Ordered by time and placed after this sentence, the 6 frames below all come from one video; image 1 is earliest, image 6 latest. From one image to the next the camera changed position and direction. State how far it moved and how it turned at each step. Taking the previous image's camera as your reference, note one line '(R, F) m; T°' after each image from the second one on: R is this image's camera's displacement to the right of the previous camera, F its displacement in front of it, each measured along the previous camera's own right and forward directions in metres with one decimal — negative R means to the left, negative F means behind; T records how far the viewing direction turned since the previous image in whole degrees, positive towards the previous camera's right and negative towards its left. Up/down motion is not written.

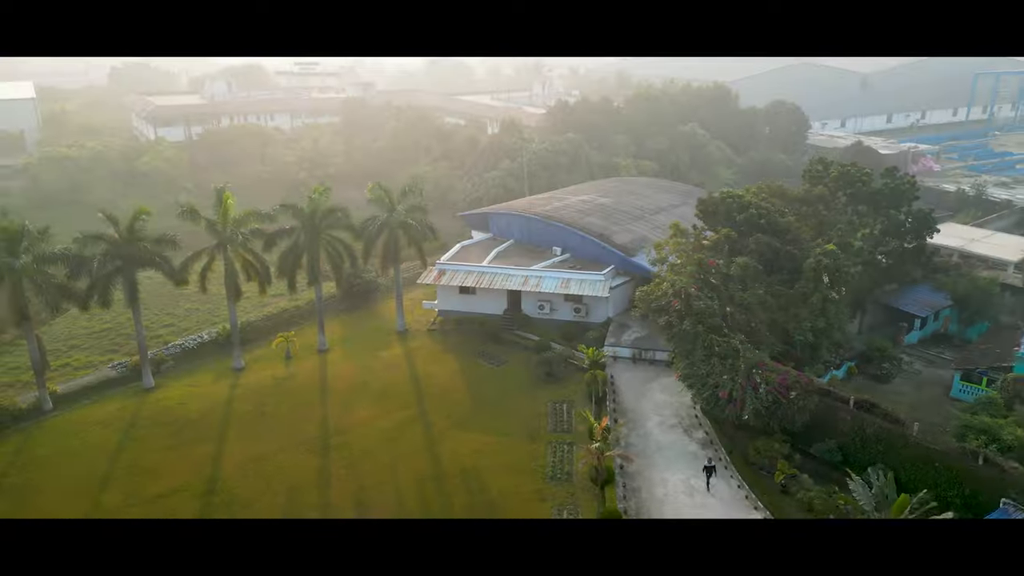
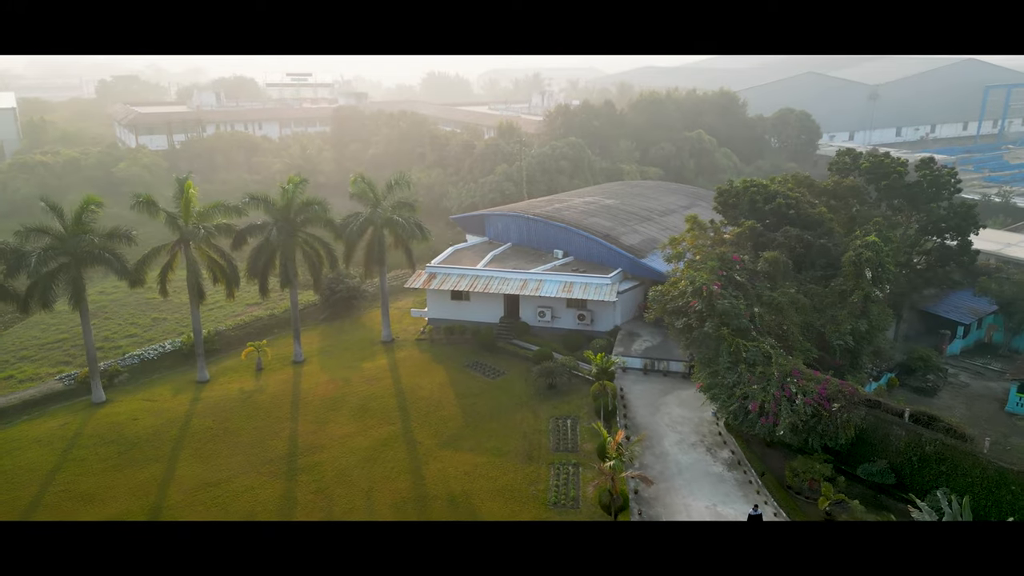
(+0.1, +2.1) m; 0°
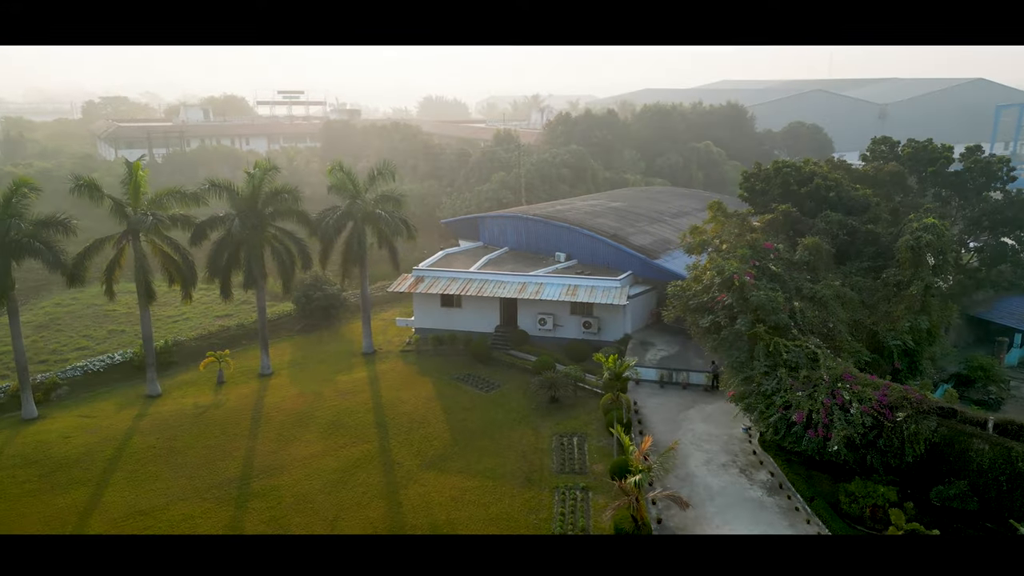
(0.0, +2.2) m; 0°
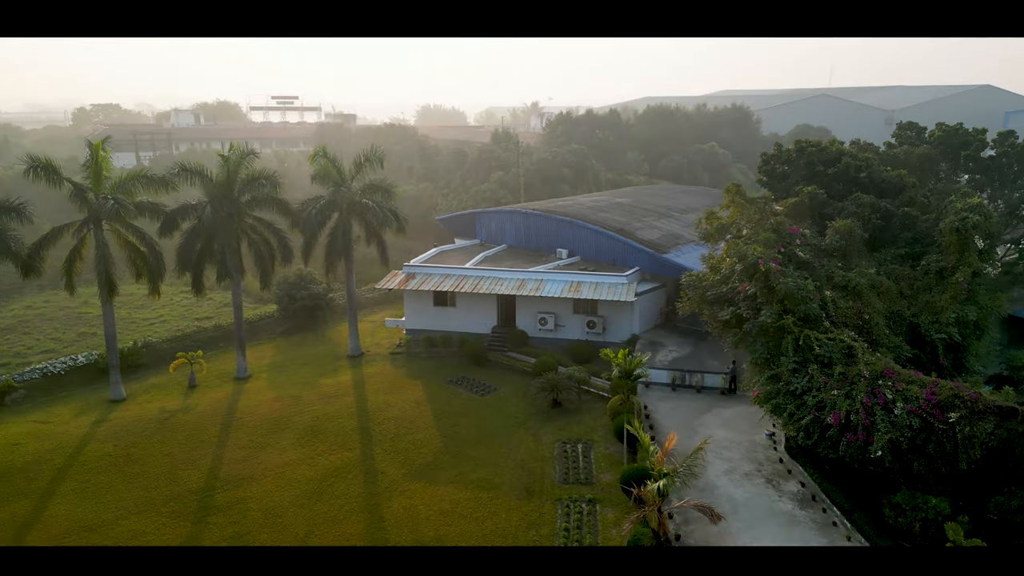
(0.0, +1.3) m; 0°
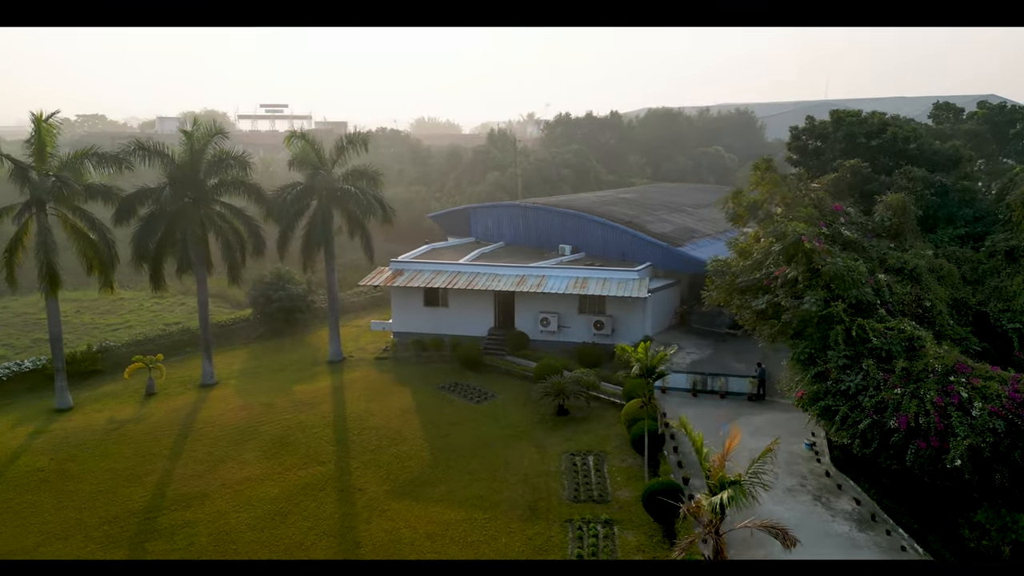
(-0.1, +1.6) m; 0°
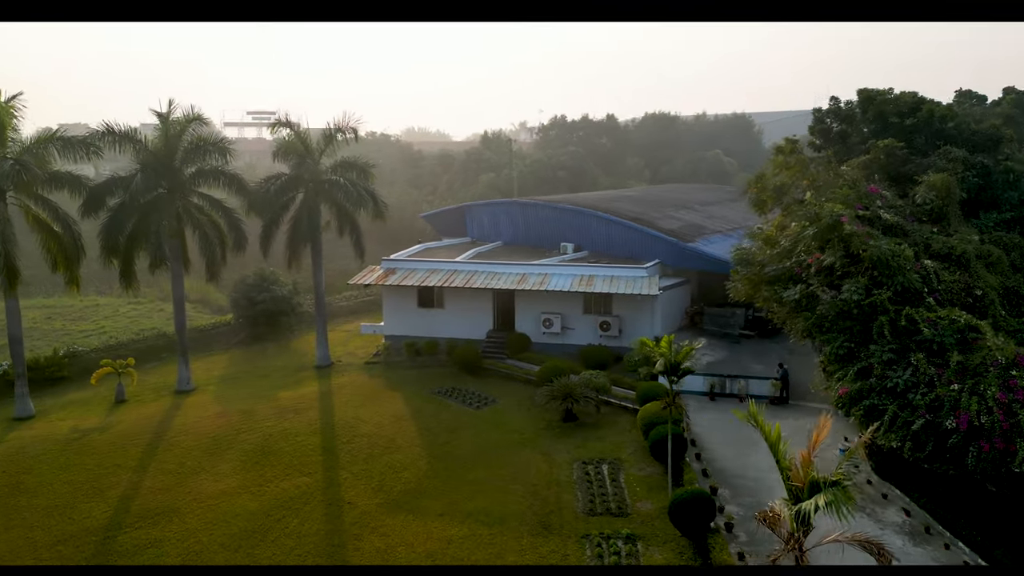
(-0.2, +1.0) m; +1°
